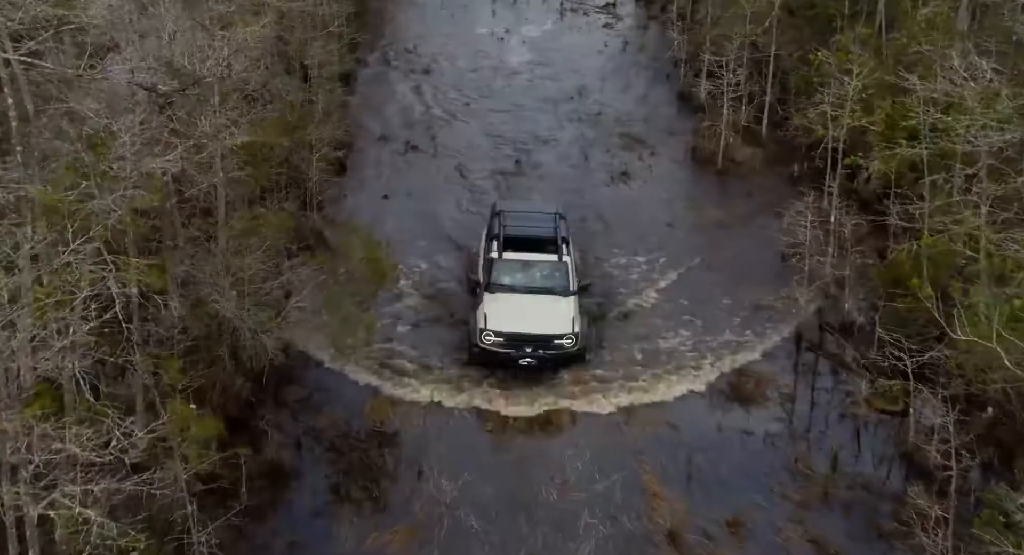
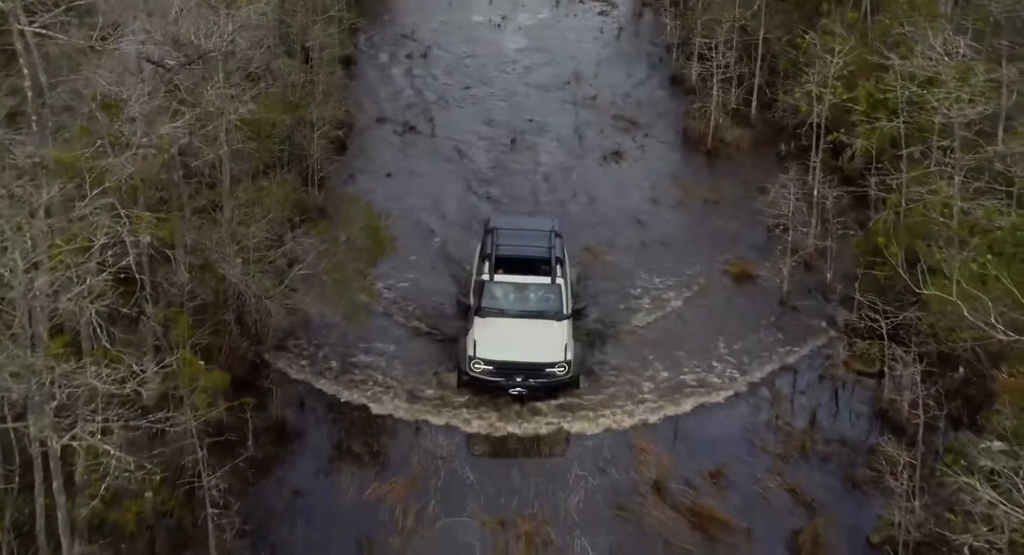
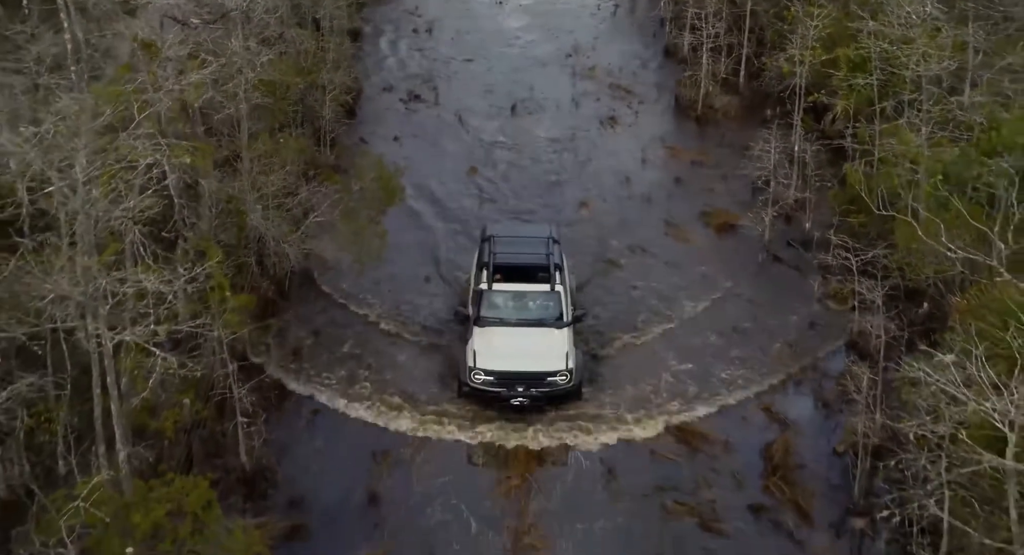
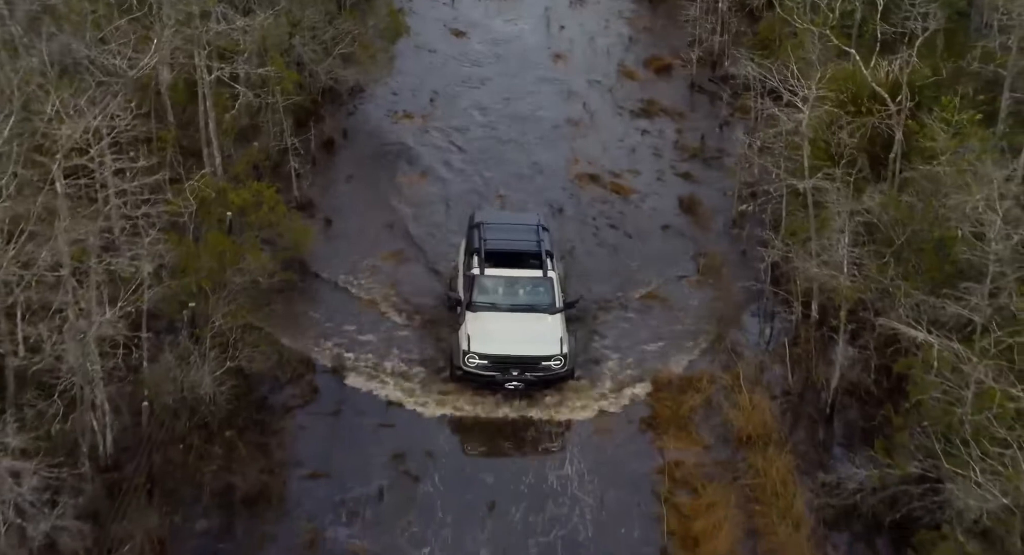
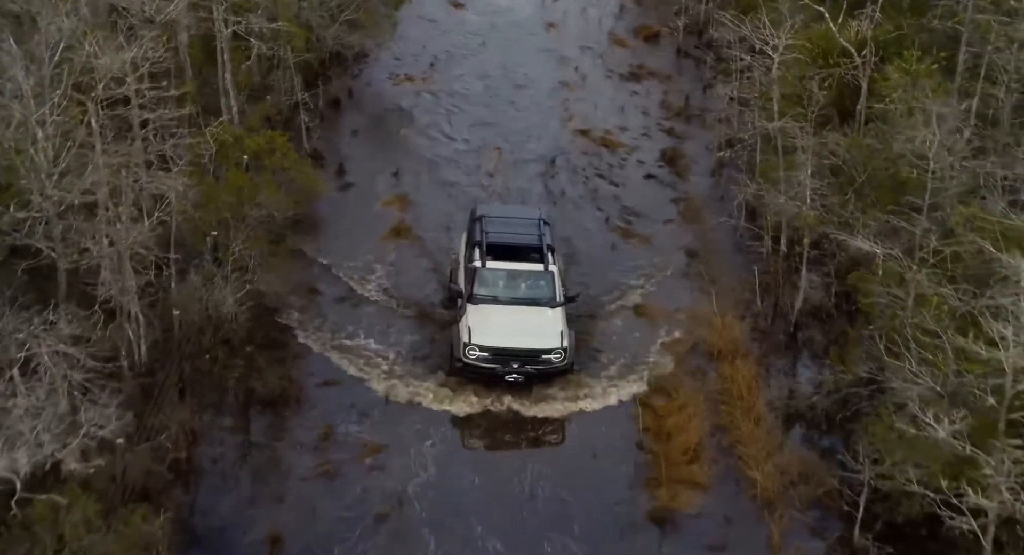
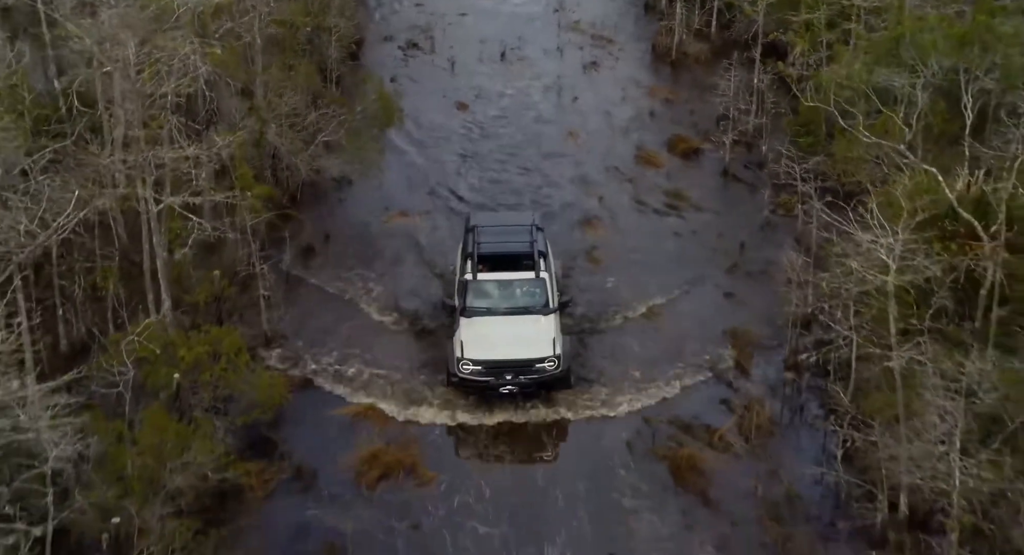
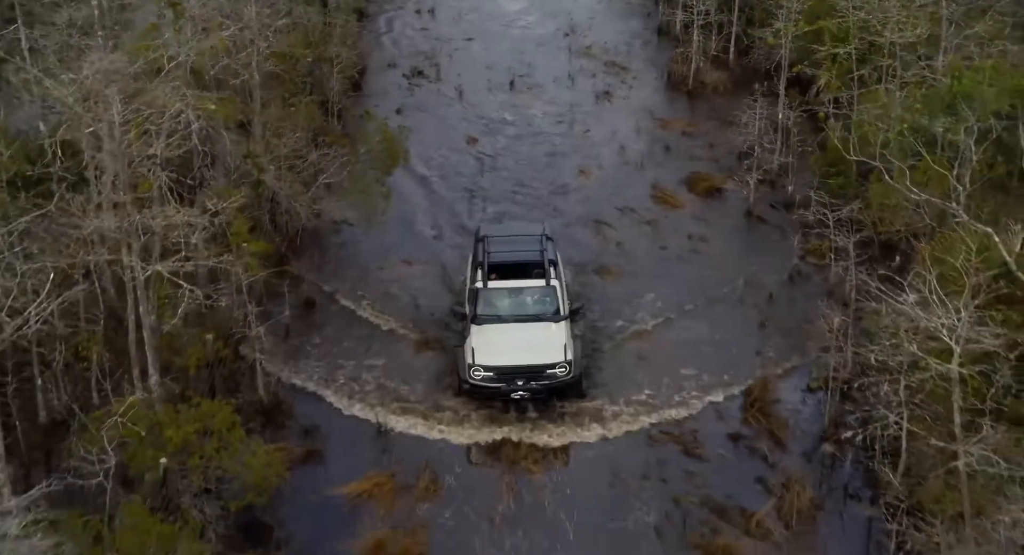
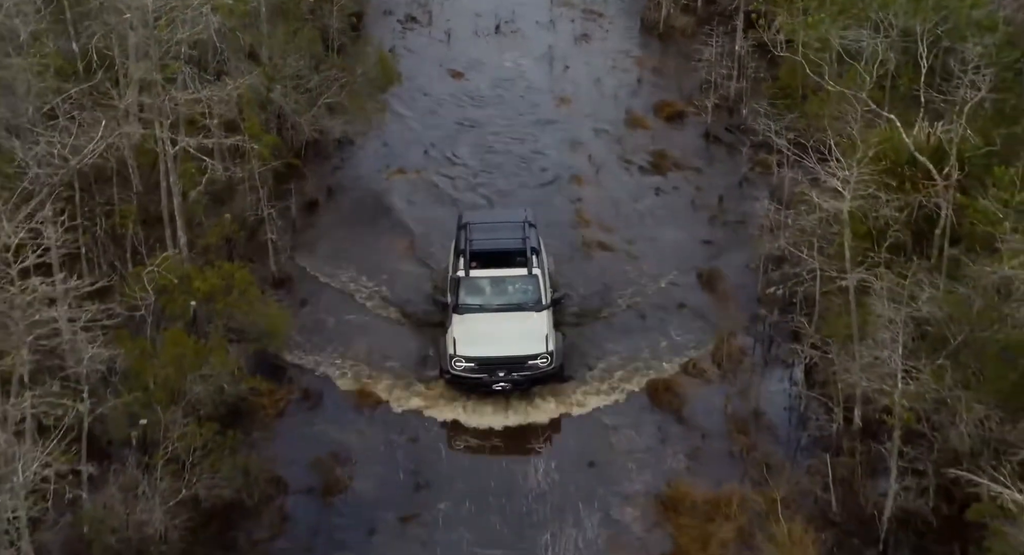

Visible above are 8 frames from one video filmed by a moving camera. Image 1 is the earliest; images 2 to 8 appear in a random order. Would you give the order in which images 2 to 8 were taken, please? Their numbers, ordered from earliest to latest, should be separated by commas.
2, 3, 7, 6, 8, 4, 5
